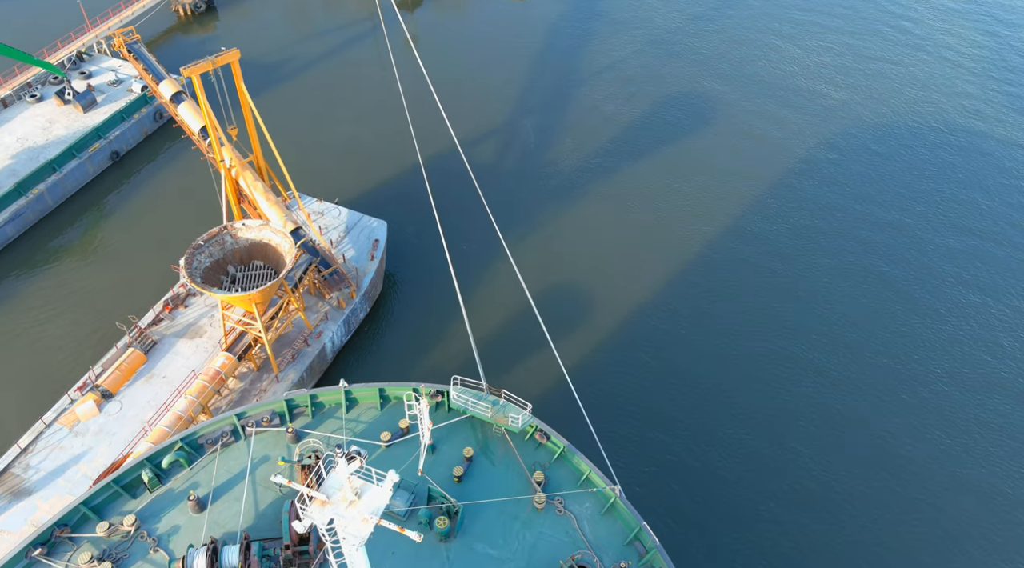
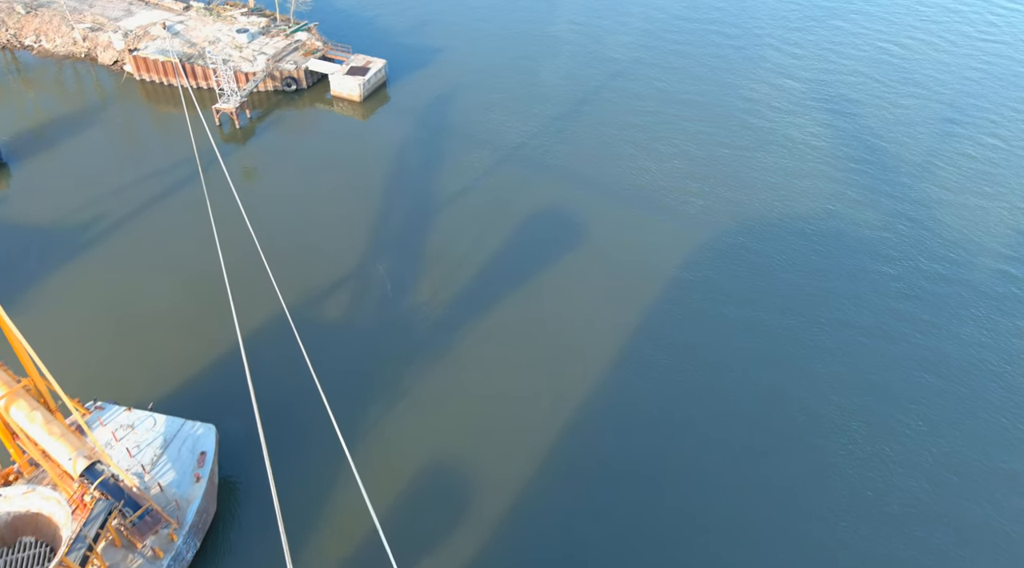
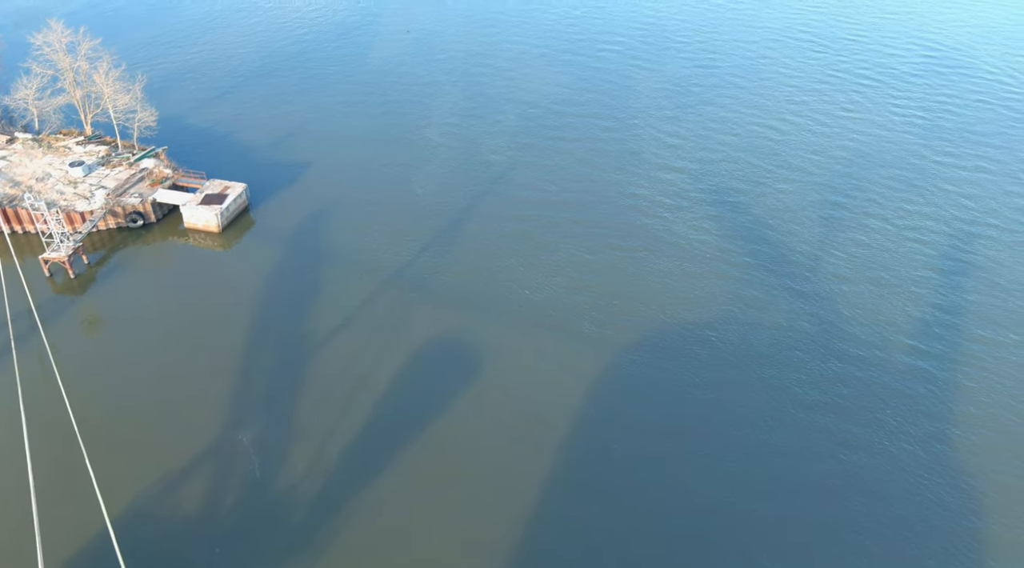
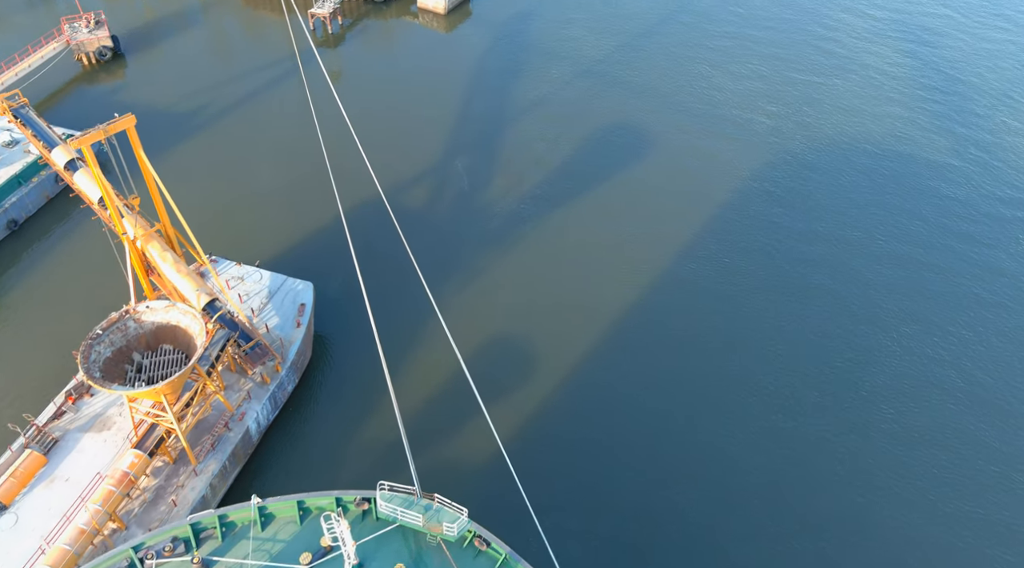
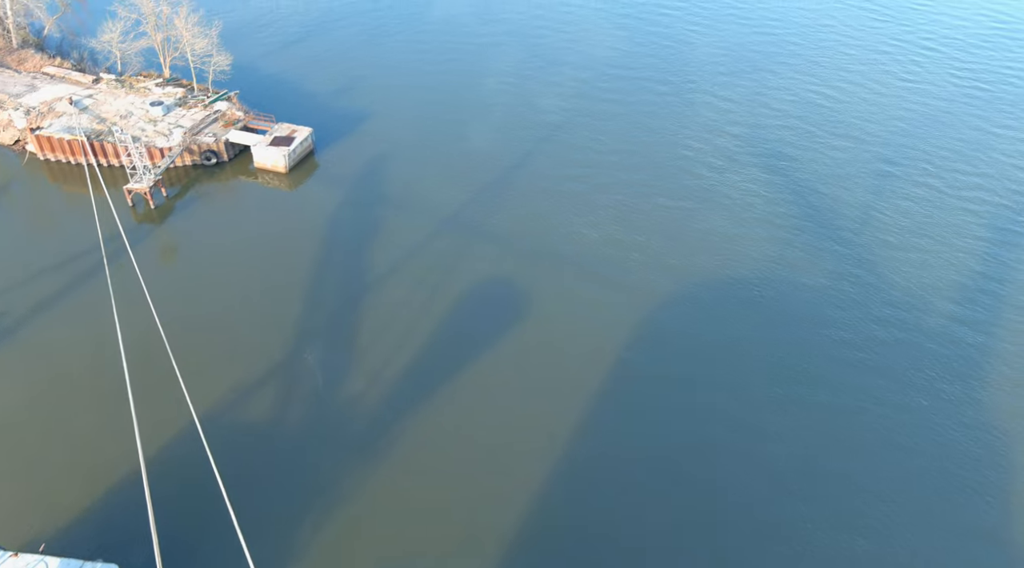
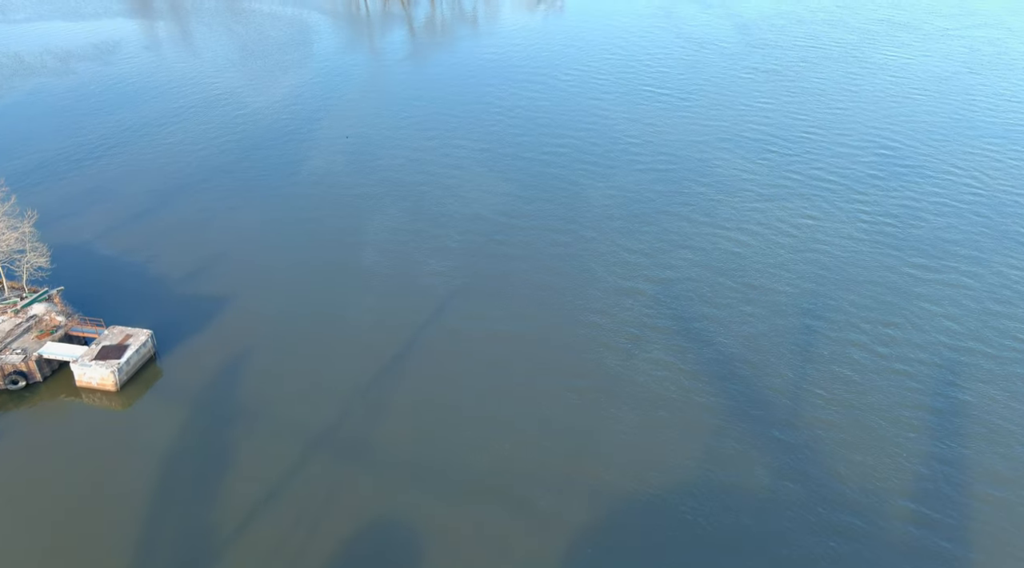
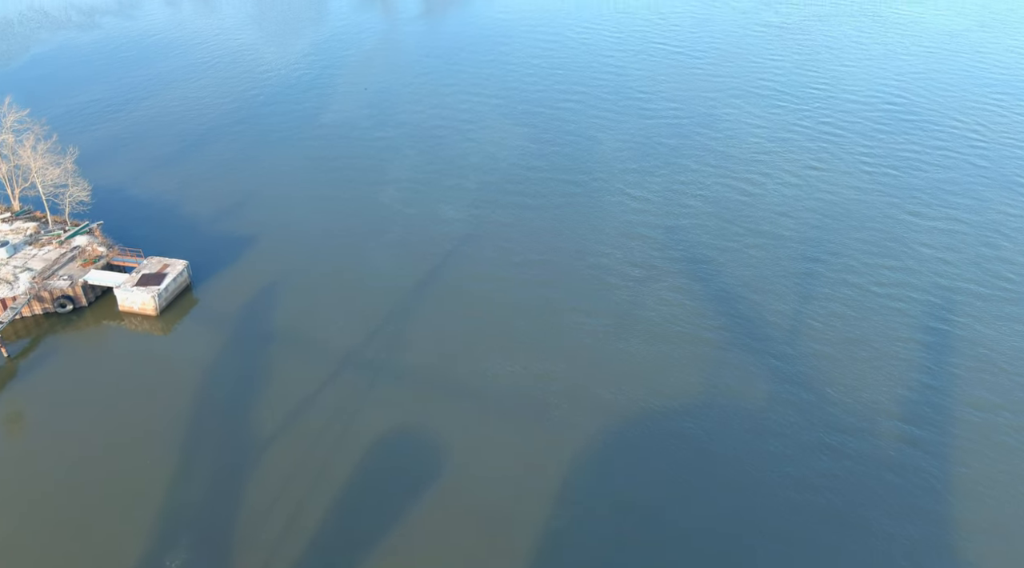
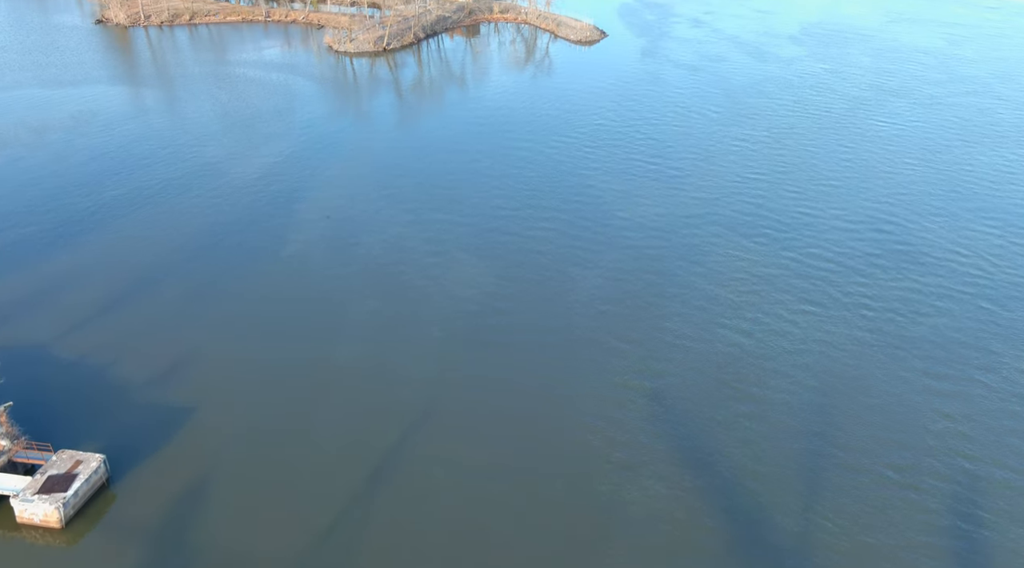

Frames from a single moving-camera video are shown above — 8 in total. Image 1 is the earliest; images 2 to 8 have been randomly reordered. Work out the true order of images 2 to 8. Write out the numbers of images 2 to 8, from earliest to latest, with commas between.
4, 2, 5, 3, 7, 6, 8
